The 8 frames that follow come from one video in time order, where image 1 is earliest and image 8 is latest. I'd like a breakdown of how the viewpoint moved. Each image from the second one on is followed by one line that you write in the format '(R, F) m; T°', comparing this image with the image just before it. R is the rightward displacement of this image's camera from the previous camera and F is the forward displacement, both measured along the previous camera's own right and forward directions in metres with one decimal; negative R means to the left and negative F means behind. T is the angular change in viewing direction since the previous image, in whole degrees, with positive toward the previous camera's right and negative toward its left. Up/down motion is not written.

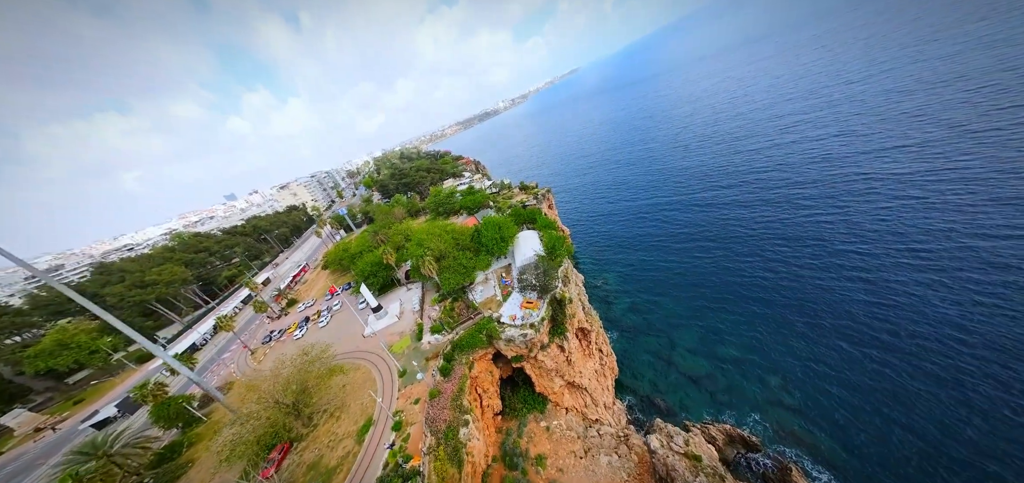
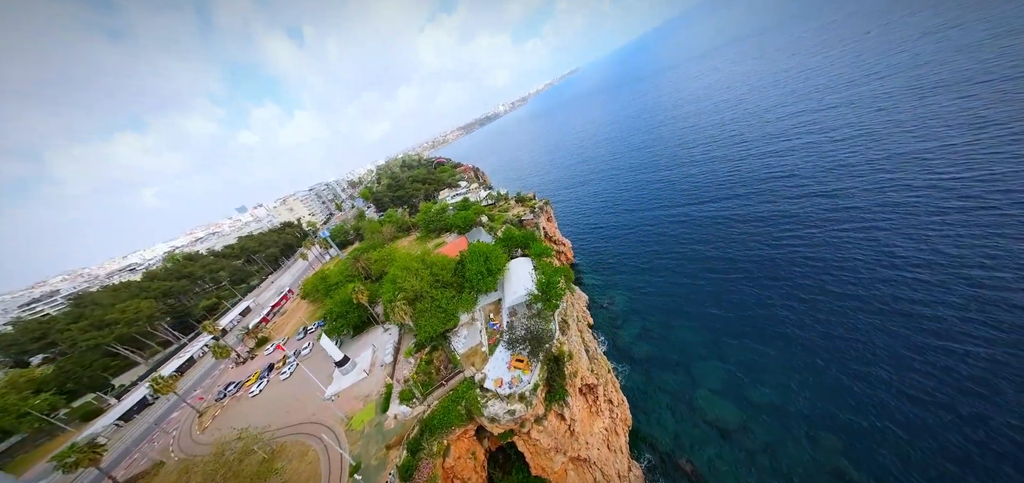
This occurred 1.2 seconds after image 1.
(+1.6, +4.6) m; -1°
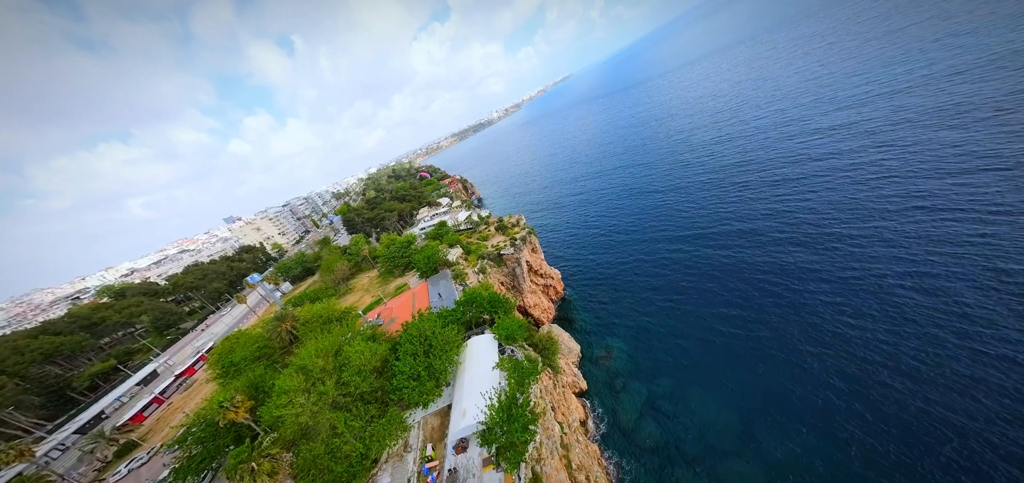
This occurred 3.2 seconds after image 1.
(+2.8, +8.9) m; +1°
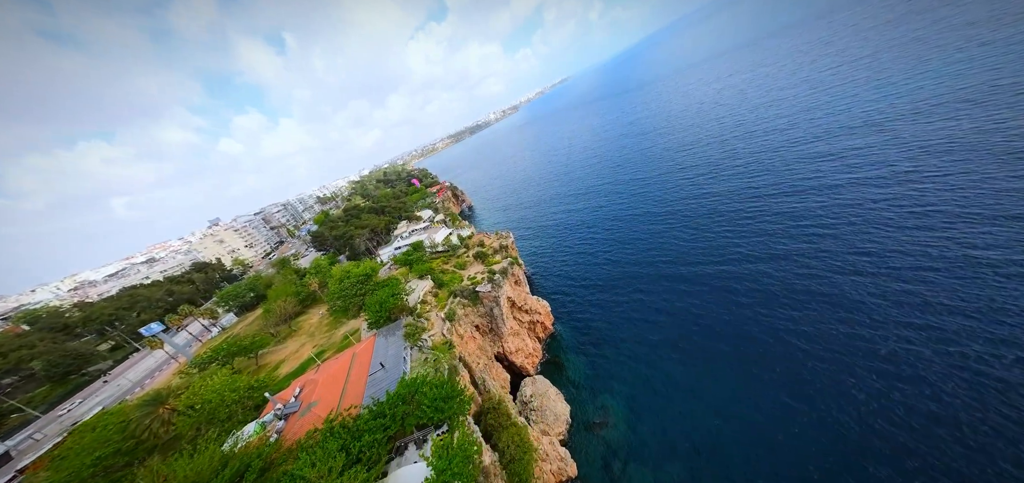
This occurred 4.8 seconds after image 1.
(+2.3, +7.9) m; +1°
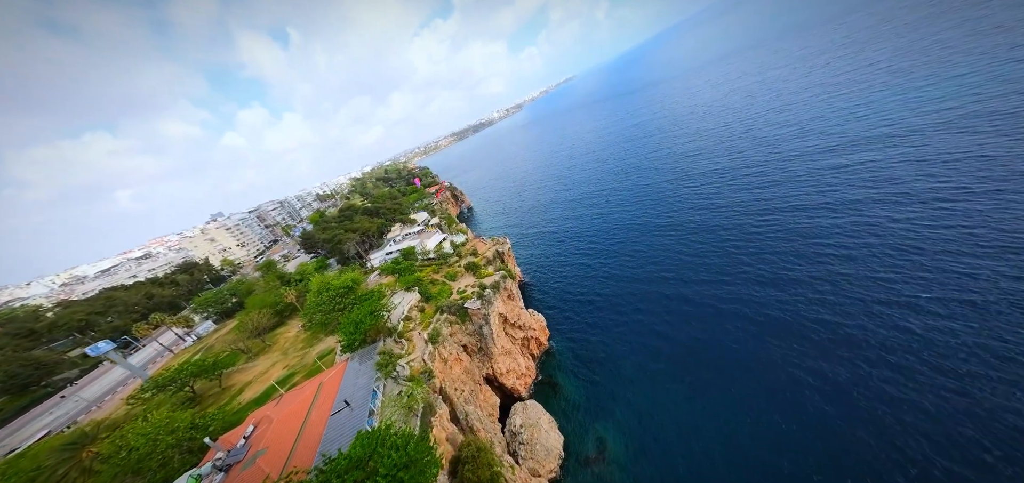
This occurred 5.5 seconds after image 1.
(+1.1, +3.3) m; 0°
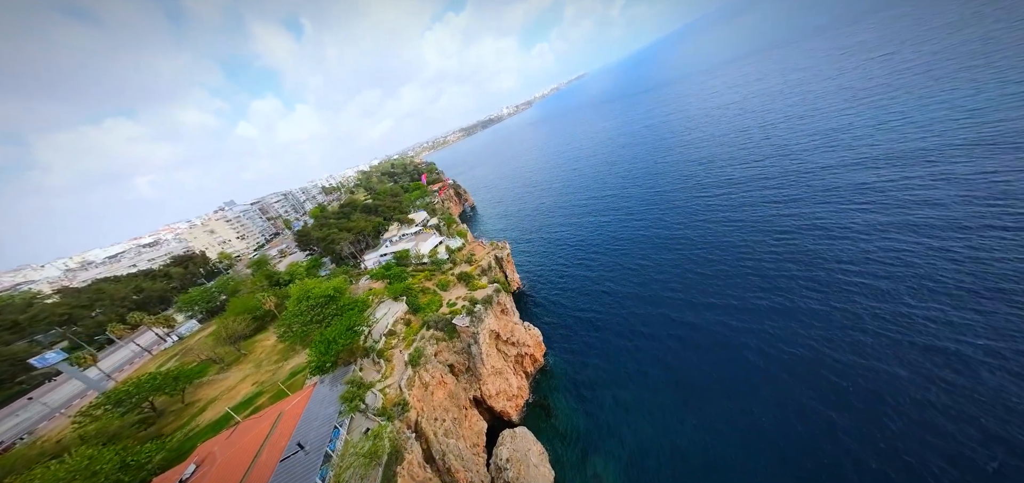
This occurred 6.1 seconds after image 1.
(+1.3, +3.4) m; -1°
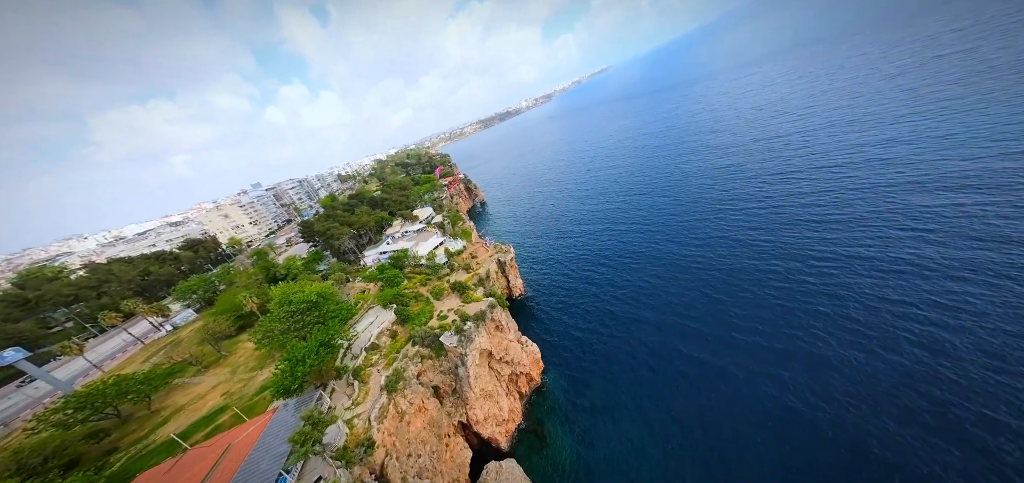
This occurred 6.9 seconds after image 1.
(+1.7, +3.9) m; -3°
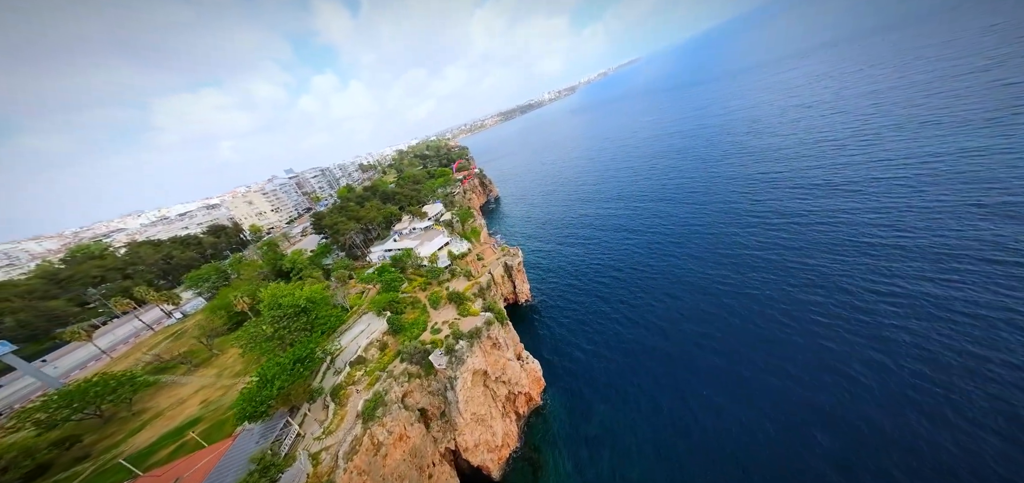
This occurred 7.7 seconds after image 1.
(+1.7, +3.8) m; -4°
